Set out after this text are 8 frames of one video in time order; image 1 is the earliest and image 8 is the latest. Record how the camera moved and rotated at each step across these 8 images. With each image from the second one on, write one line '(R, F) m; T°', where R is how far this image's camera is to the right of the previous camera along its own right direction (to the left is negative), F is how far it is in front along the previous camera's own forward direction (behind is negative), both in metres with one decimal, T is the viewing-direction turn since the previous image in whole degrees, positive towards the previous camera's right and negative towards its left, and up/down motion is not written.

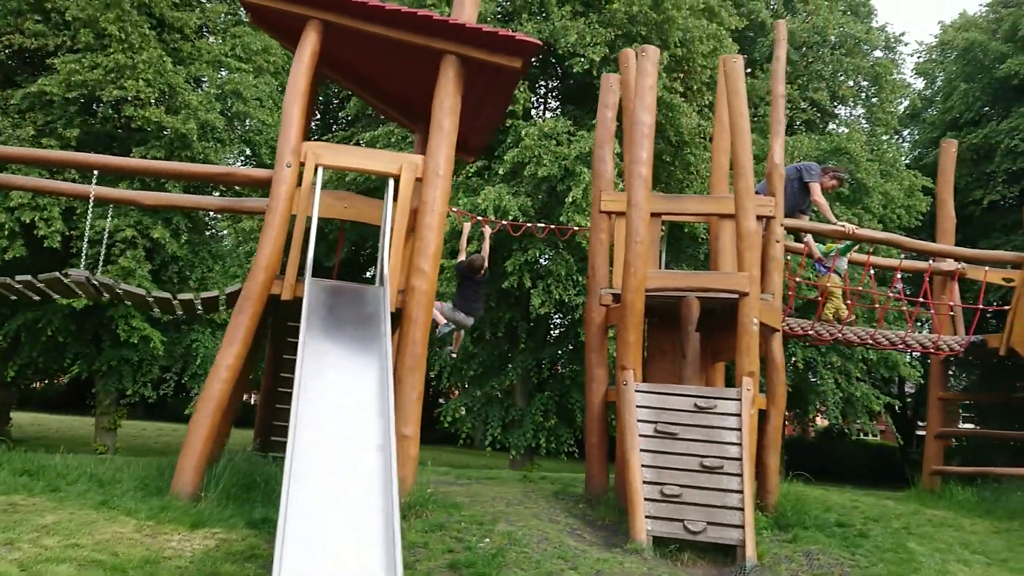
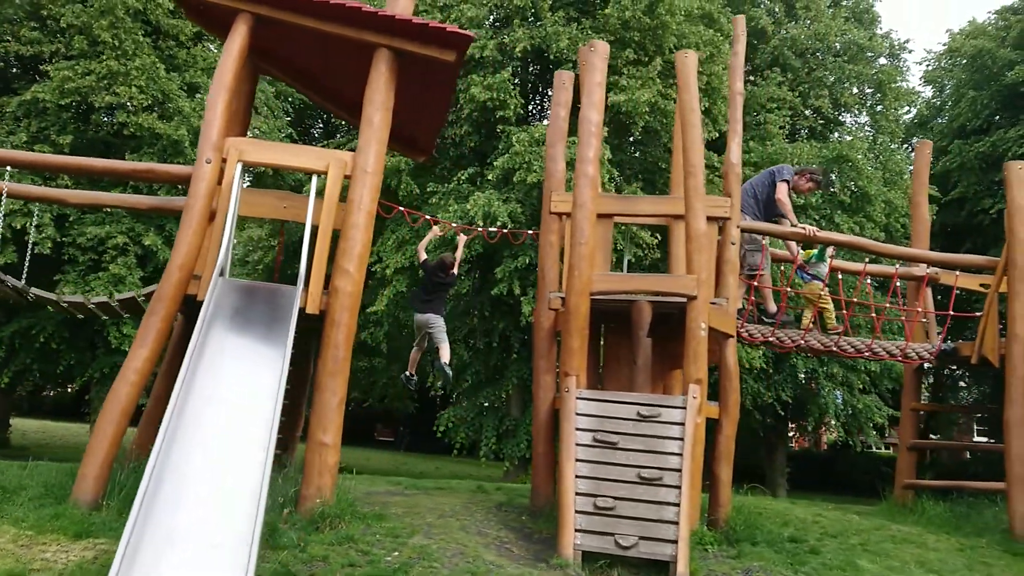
(+0.6, +0.3) m; -1°
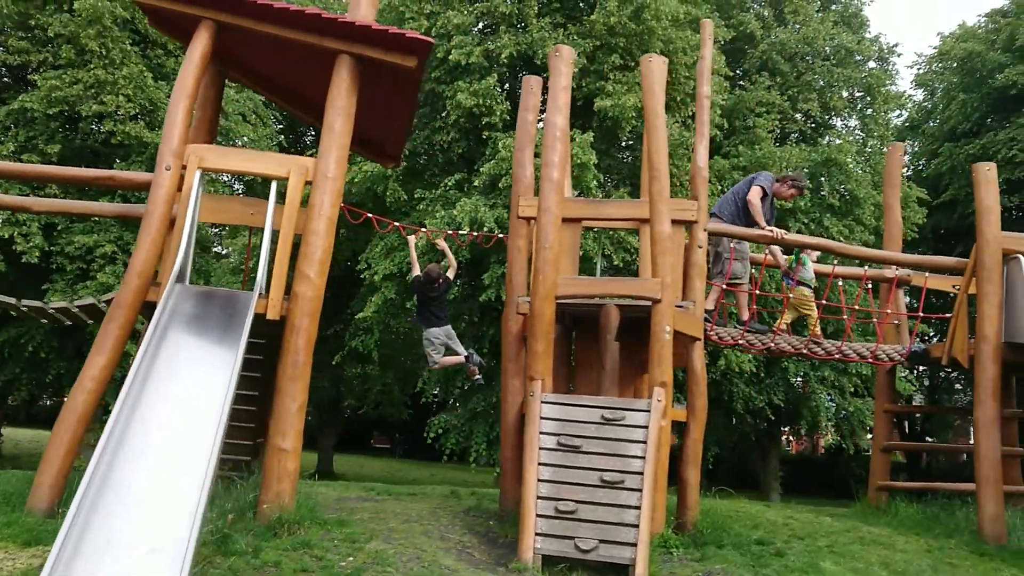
(+0.3, 0.0) m; 0°
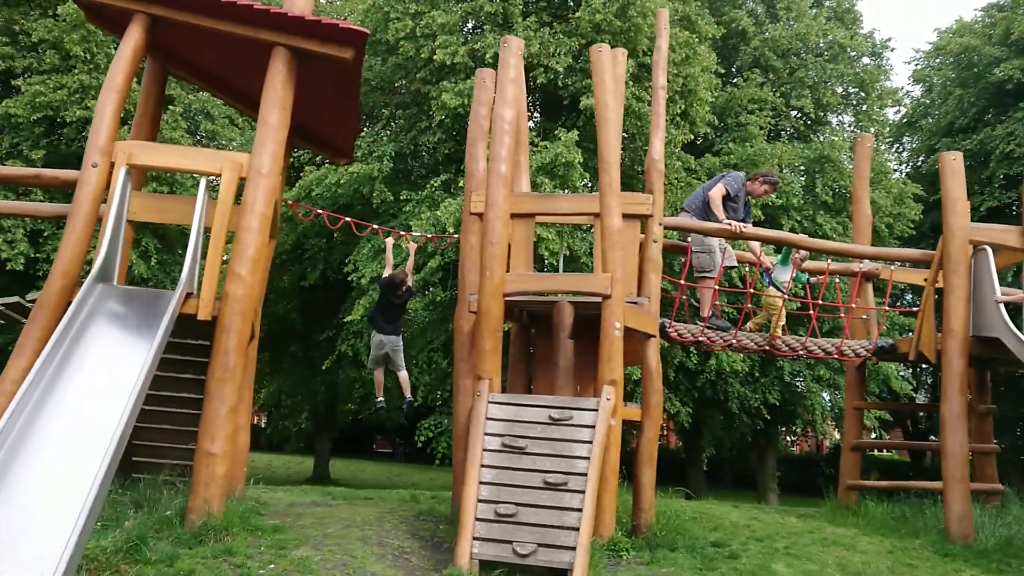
(+0.5, +0.2) m; 0°
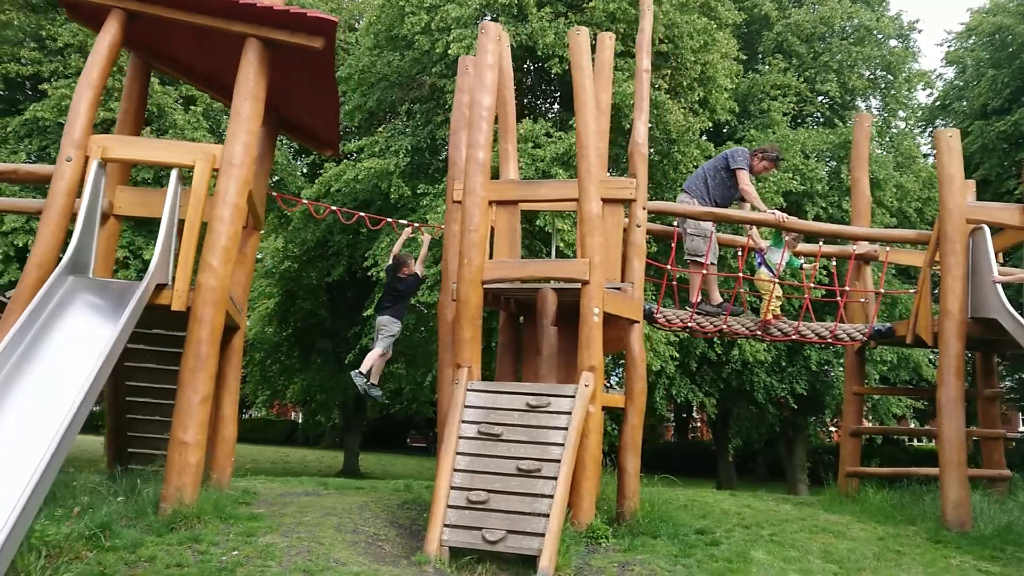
(+0.4, +0.1) m; -2°
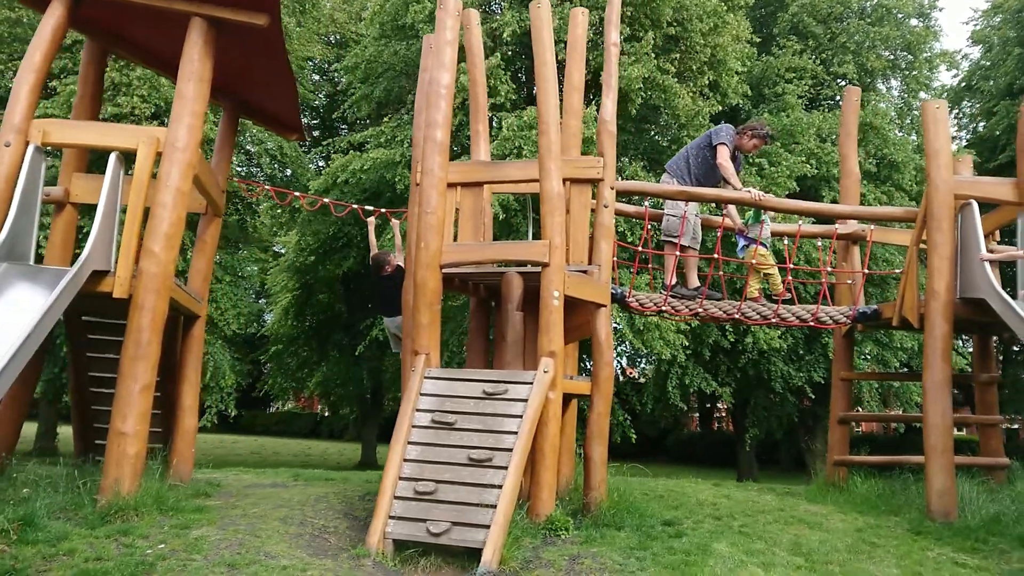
(+0.5, +0.2) m; -2°
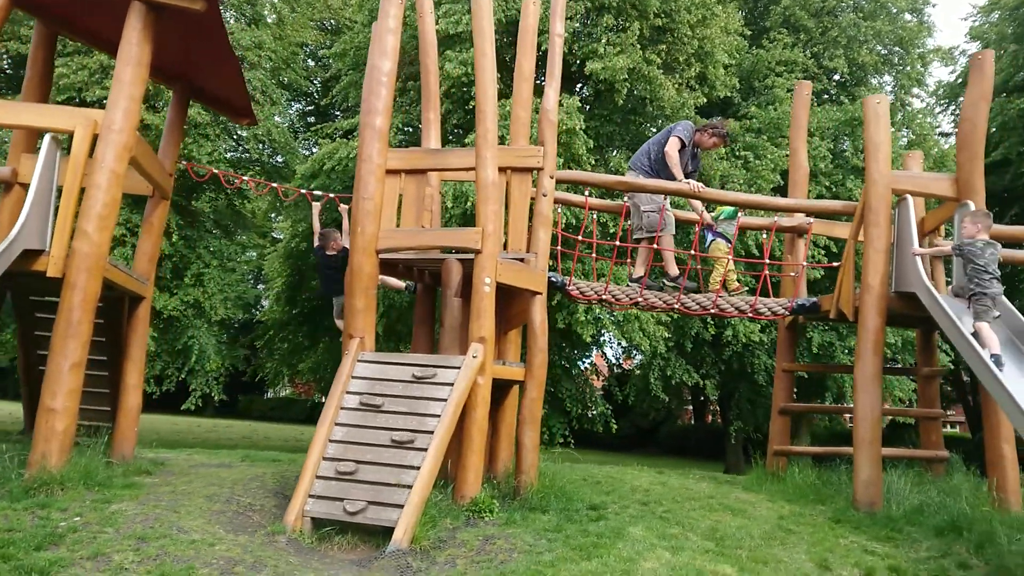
(+0.5, -0.1) m; 0°
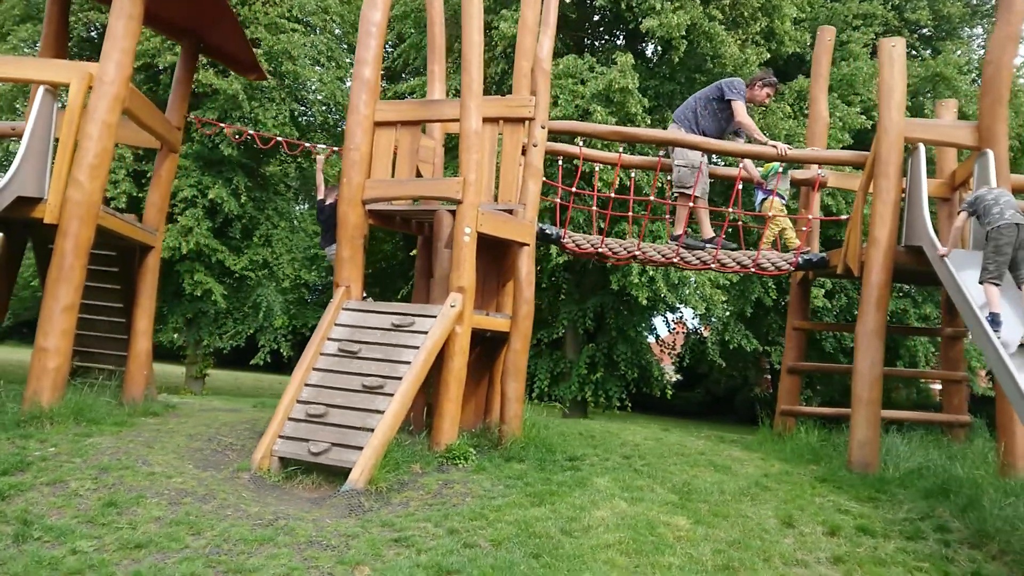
(+0.8, +0.1) m; -6°
